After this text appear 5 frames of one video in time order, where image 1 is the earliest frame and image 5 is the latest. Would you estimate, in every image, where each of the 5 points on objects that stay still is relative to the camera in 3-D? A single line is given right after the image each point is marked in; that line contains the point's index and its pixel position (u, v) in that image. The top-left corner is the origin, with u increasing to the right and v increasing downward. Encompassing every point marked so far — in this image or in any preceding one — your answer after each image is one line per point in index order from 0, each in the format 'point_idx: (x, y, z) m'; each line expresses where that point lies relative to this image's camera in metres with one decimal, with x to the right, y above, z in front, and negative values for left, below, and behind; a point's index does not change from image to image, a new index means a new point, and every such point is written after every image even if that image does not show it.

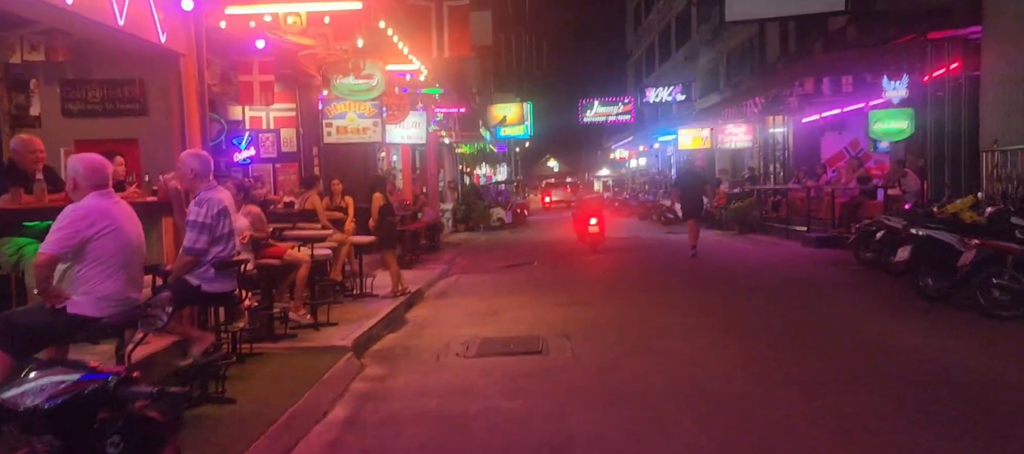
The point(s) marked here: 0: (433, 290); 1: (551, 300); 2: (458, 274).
0: (-1.4, -1.2, +15.4) m
1: (+0.6, -1.2, +13.8) m
2: (-1.2, -1.0, +18.8) m
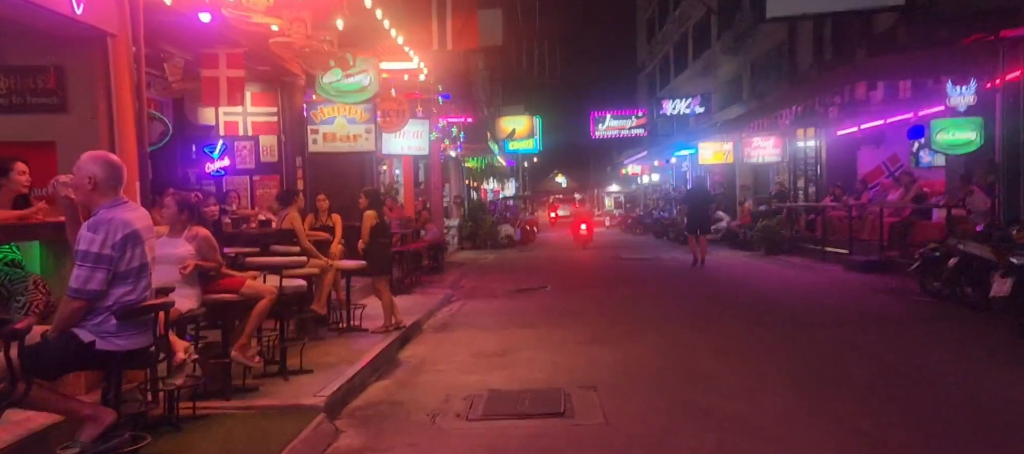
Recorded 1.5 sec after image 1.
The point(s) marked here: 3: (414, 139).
0: (-1.2, -1.5, +13.5) m
1: (+0.8, -1.5, +11.9) m
2: (-1.0, -1.4, +16.9) m
3: (-2.1, +1.9, +18.3) m
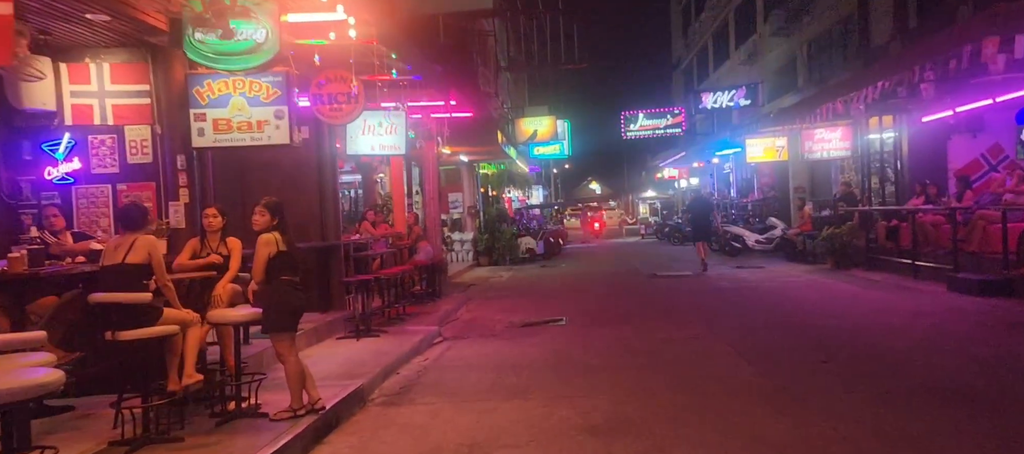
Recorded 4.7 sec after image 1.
0: (-1.3, -1.8, +9.6) m
1: (+0.6, -1.7, +7.9) m
2: (-1.0, -1.7, +13.0) m
3: (-2.1, +1.5, +14.4) m
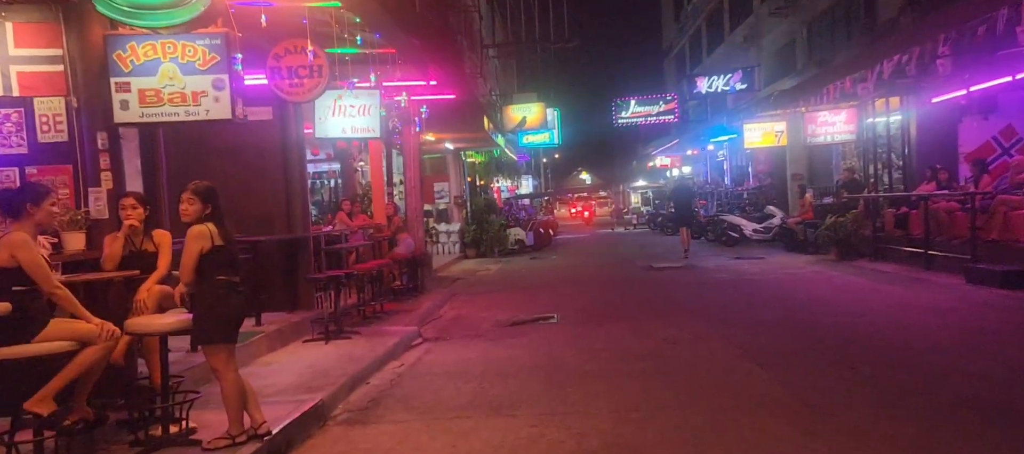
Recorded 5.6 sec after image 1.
0: (-1.5, -1.7, +8.4) m
1: (+0.5, -1.6, +6.7) m
2: (-1.2, -1.6, +11.8) m
3: (-2.3, +1.7, +13.1) m
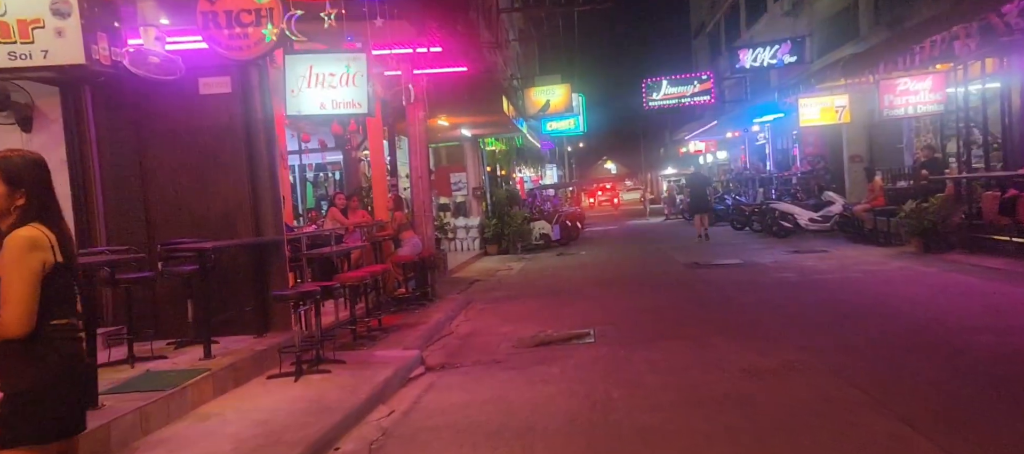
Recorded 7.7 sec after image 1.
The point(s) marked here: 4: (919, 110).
0: (-1.3, -1.7, +5.7) m
1: (+0.6, -1.6, +4.0) m
2: (-0.9, -1.6, +9.1) m
3: (-2.0, +1.7, +10.5) m
4: (+8.6, +2.5, +18.8) m
